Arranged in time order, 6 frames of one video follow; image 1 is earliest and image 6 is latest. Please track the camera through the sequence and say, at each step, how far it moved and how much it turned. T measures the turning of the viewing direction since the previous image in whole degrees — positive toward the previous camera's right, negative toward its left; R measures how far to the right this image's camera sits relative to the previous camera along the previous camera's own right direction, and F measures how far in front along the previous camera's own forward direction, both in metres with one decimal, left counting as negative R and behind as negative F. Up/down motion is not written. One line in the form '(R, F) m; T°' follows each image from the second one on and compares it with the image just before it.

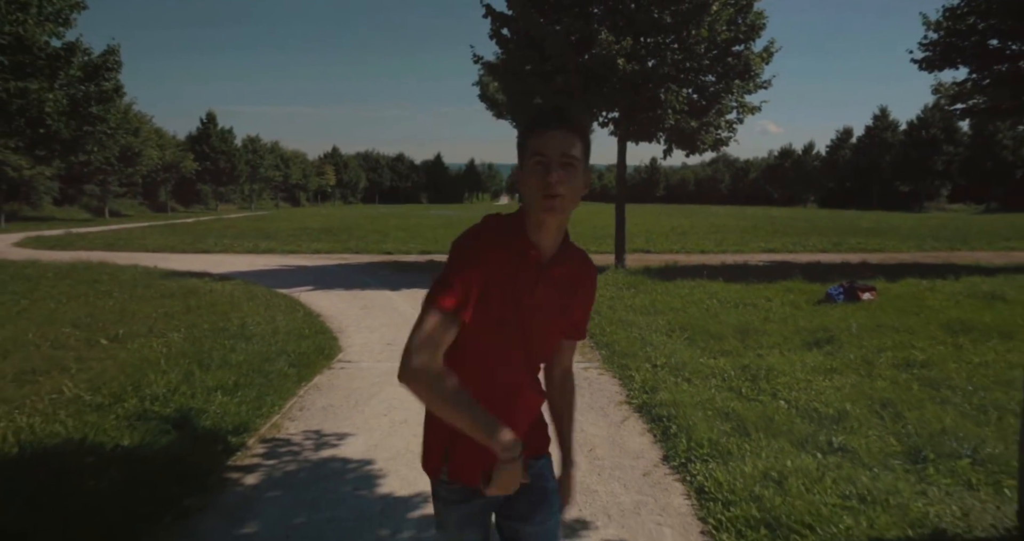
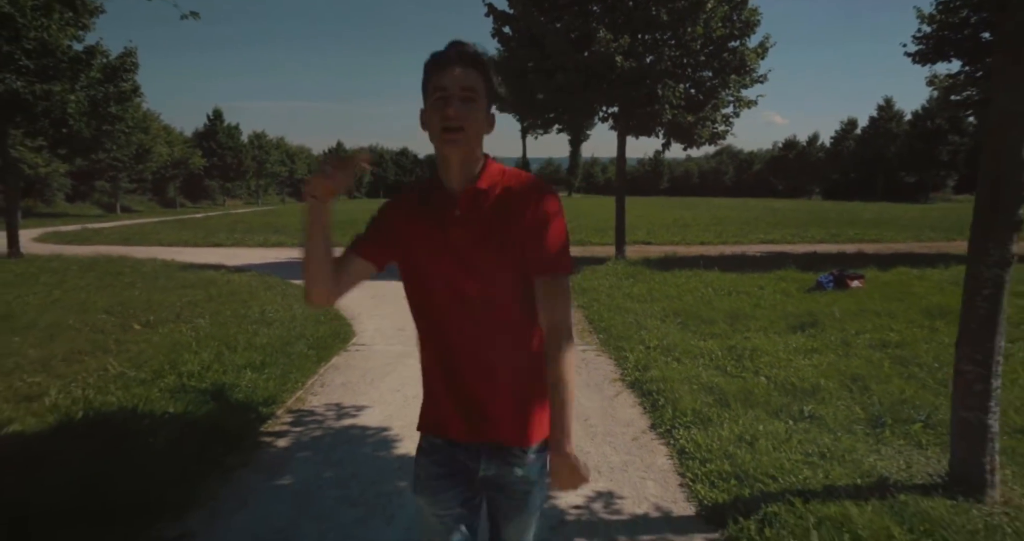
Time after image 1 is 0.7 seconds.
(0.0, -0.5) m; -1°
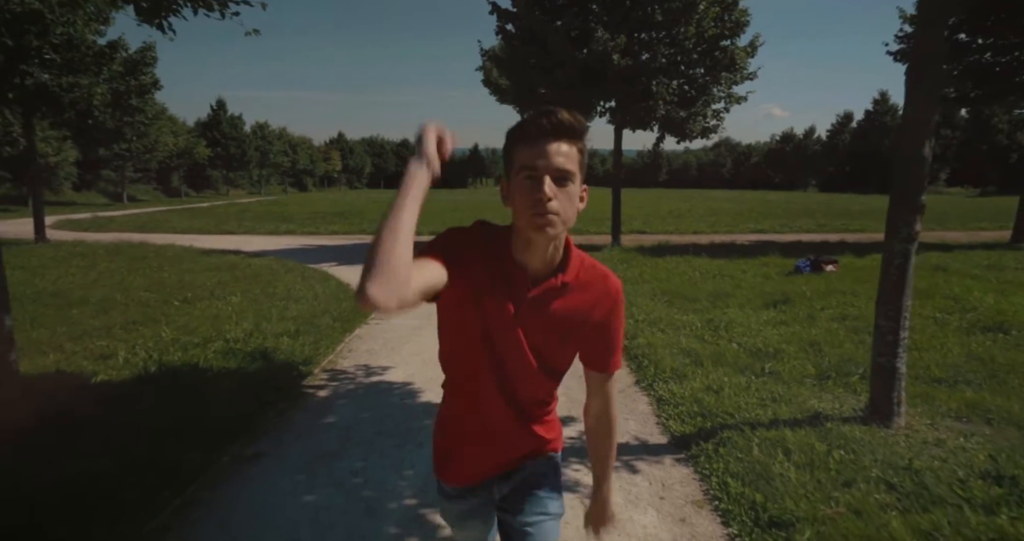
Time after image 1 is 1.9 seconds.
(-0.1, -0.8) m; 0°
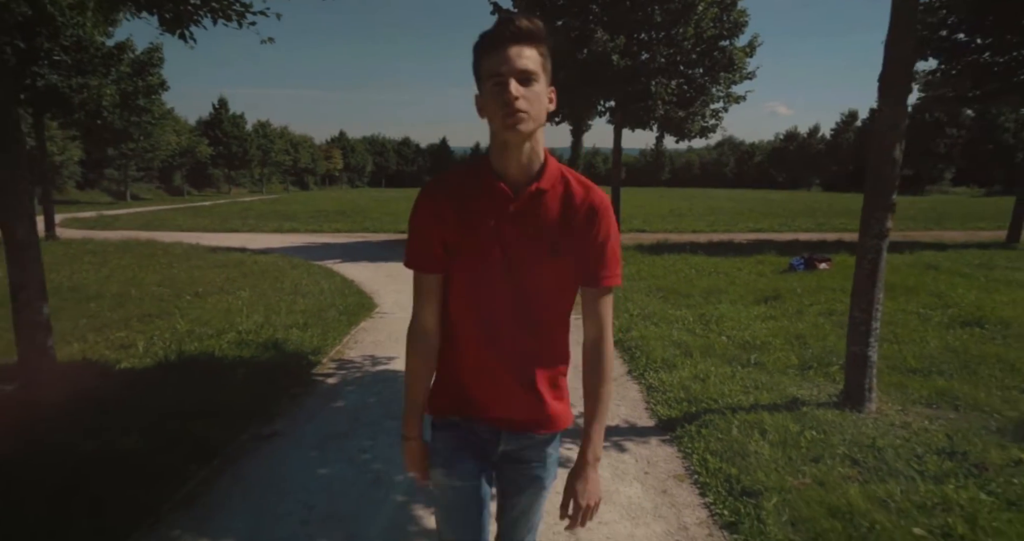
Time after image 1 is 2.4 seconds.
(0.0, -0.3) m; 0°
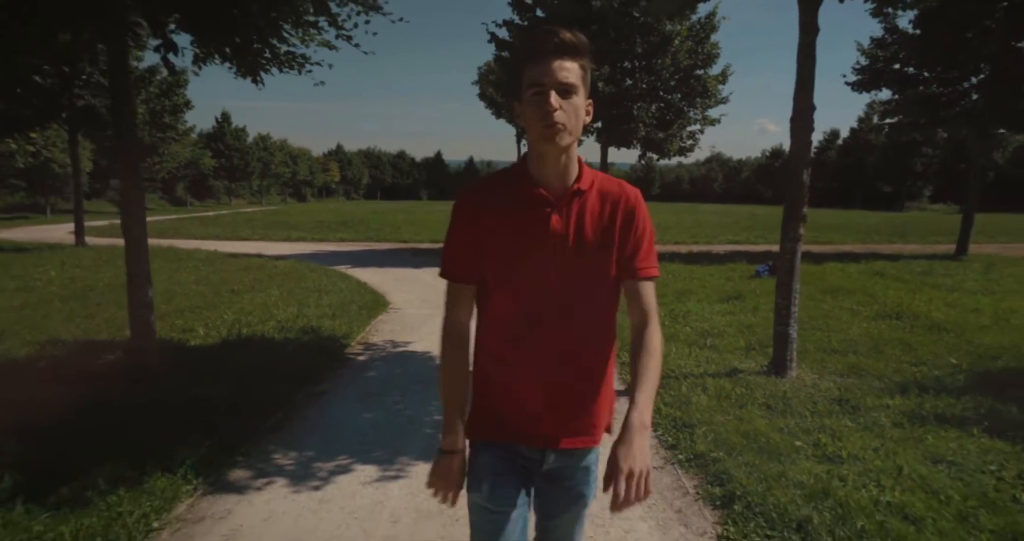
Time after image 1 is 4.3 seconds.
(-0.1, -1.3) m; +1°
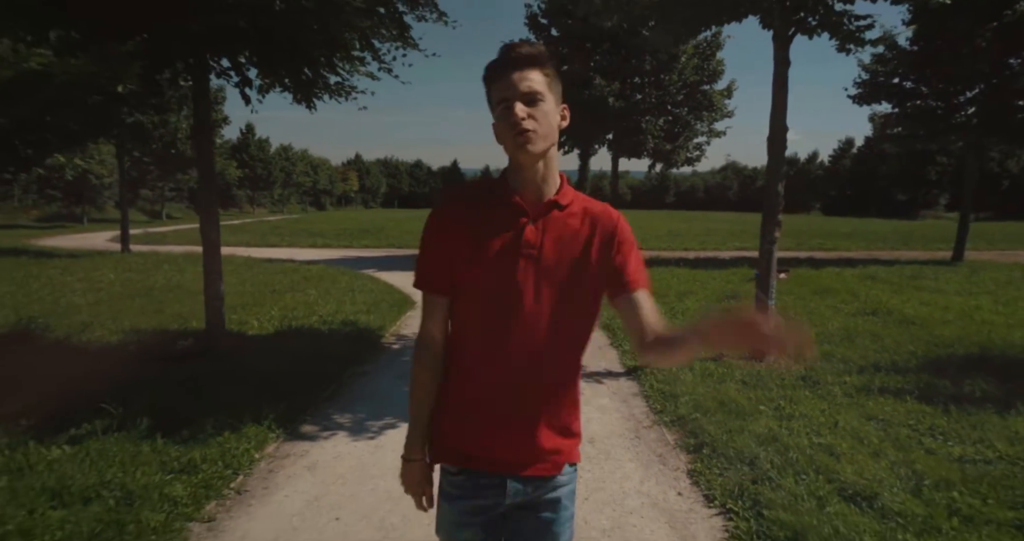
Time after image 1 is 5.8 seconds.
(0.0, -1.0) m; -2°
